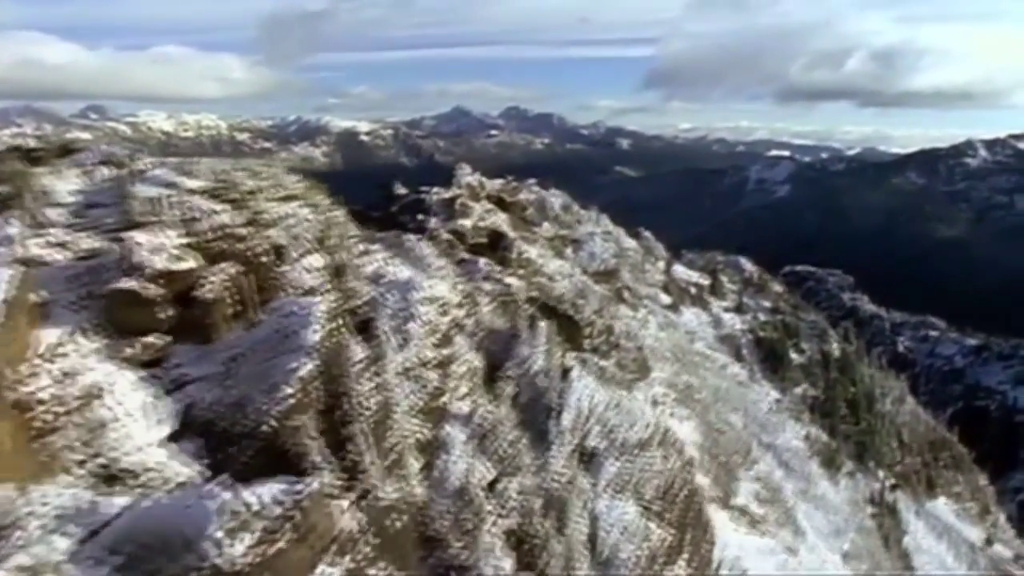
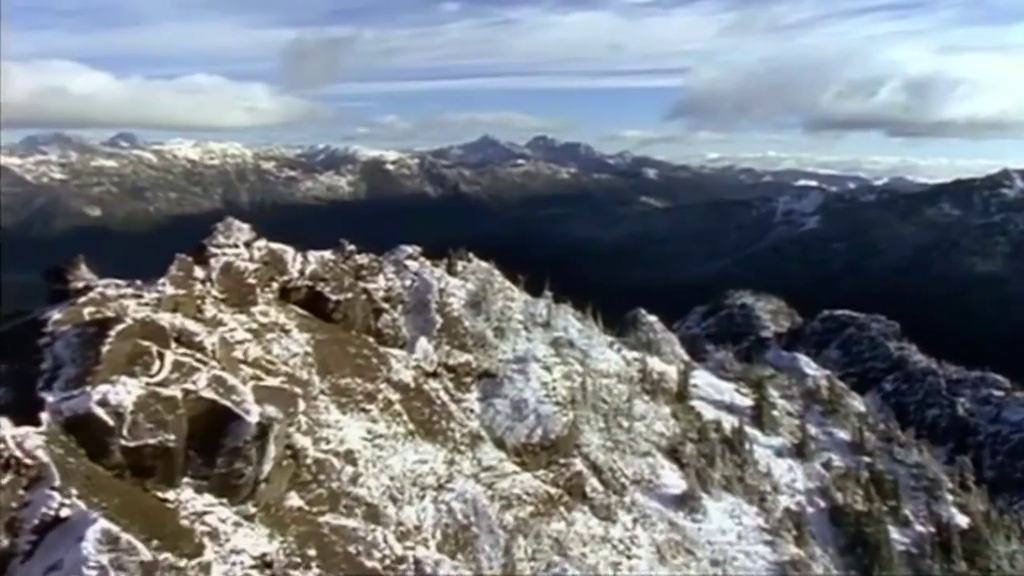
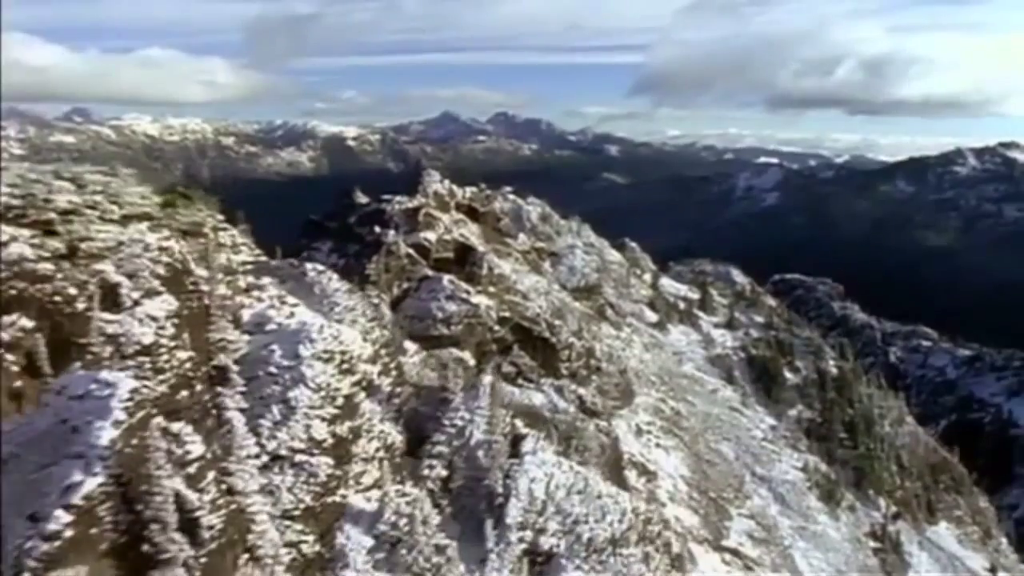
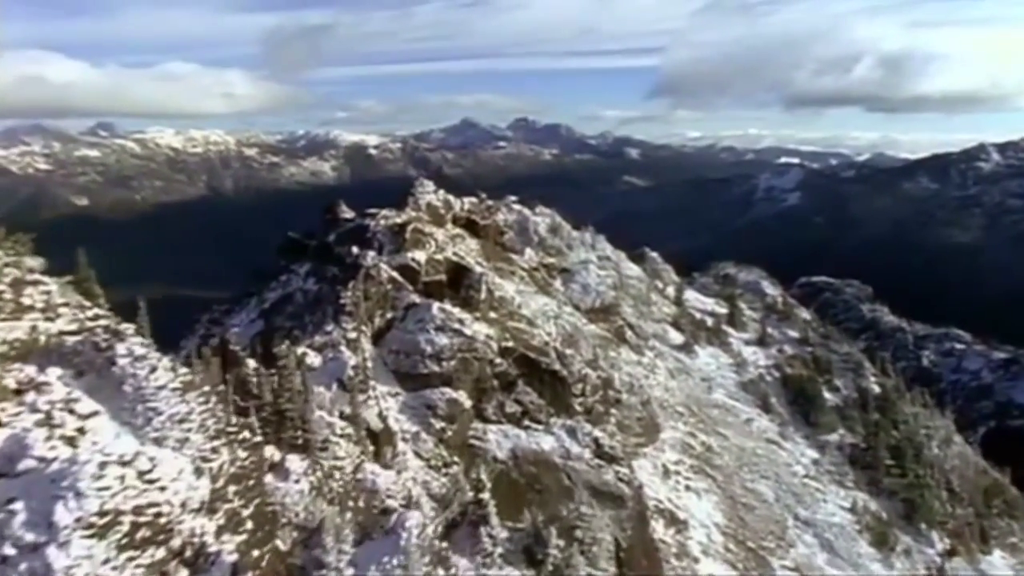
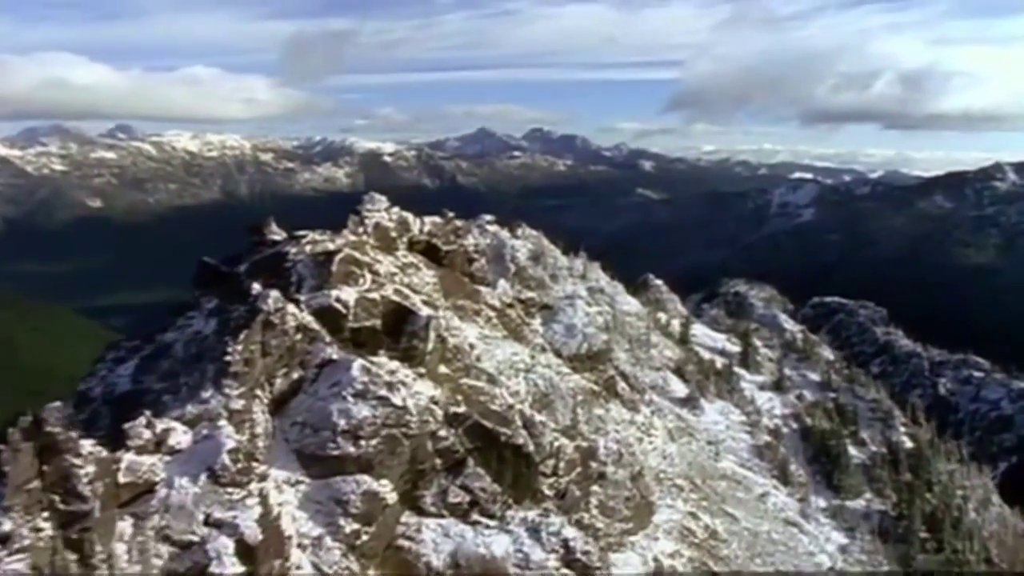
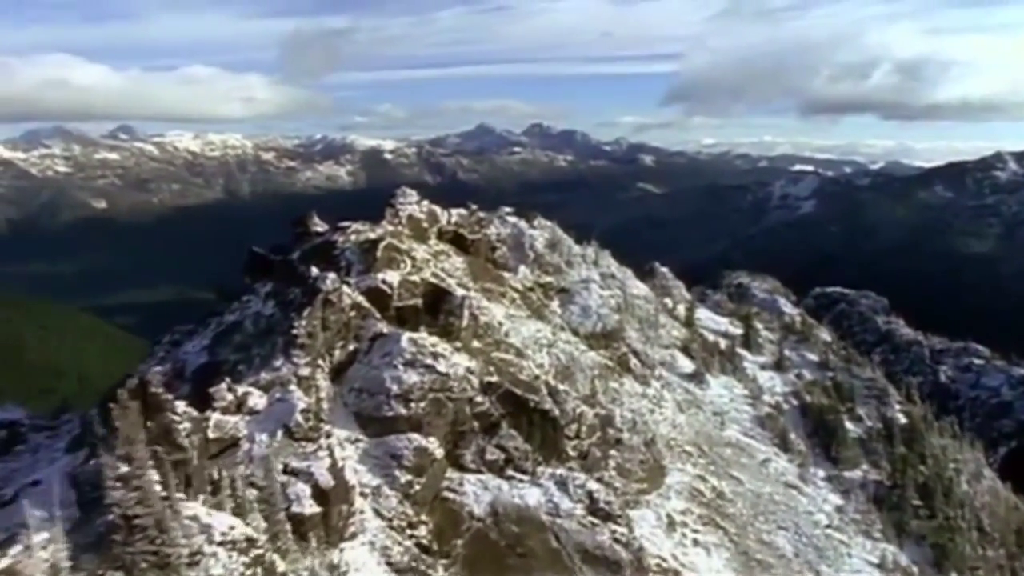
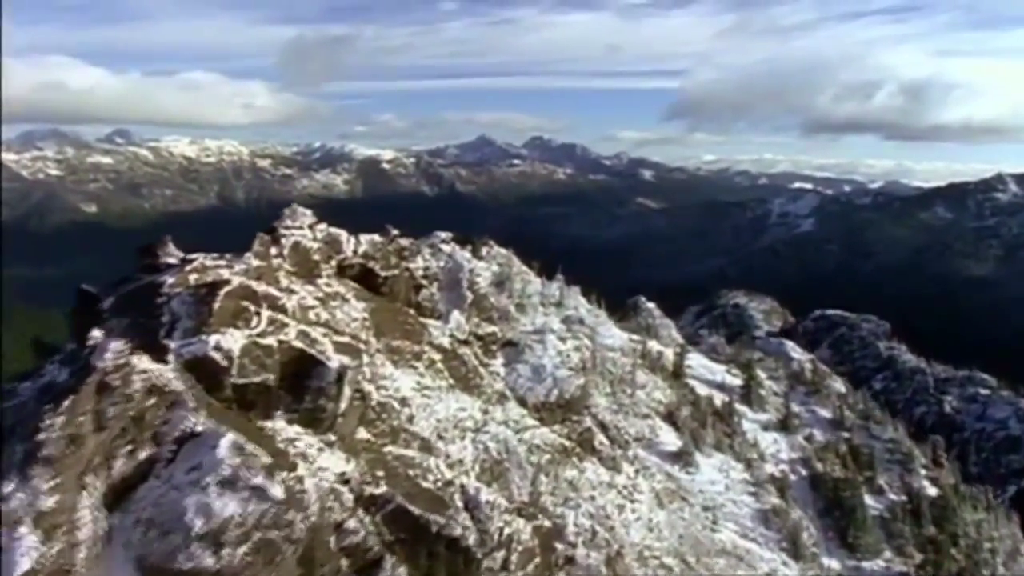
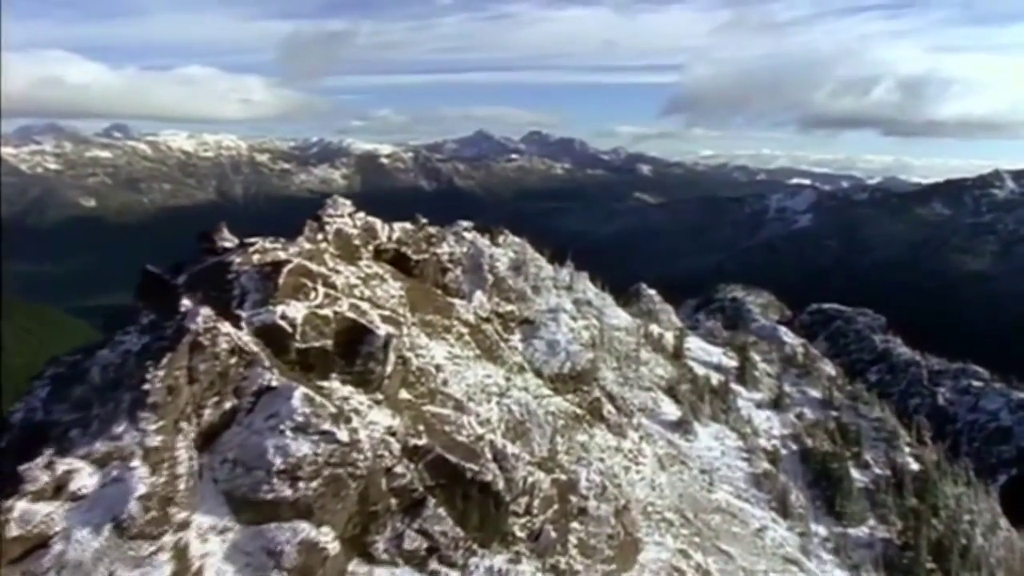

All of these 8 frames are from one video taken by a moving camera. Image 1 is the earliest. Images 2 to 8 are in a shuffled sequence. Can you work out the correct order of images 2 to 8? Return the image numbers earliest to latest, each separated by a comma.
3, 4, 6, 5, 8, 7, 2
